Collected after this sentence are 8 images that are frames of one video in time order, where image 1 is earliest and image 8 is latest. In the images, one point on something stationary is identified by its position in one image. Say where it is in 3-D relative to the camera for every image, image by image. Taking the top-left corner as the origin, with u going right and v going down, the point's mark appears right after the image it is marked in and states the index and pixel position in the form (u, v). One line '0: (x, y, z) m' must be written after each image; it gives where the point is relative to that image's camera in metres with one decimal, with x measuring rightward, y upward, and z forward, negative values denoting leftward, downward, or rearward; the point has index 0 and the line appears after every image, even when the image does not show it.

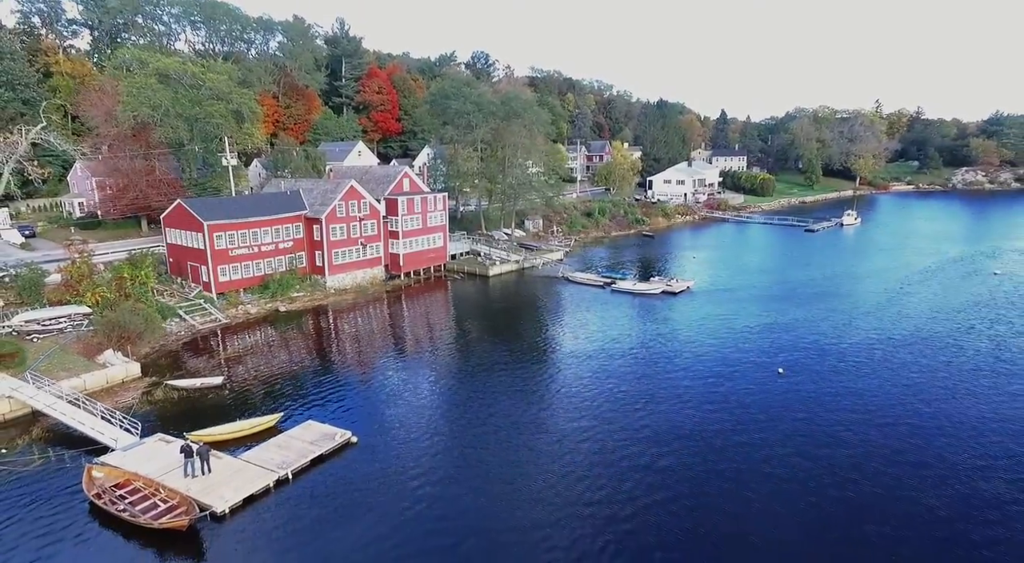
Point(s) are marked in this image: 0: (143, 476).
0: (-11.2, -5.9, +20.2) m
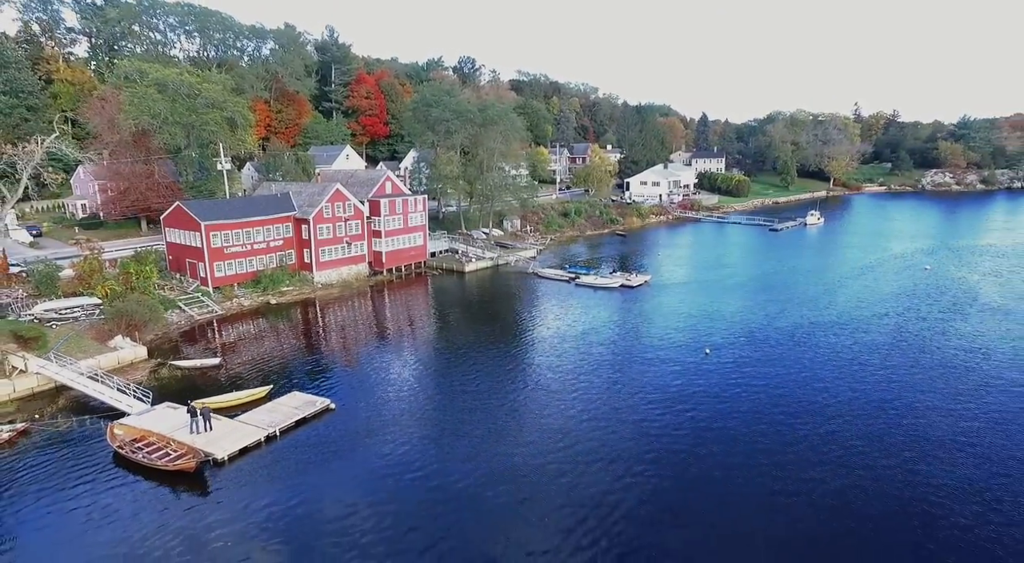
0: (-13.1, -5.5, +24.3) m
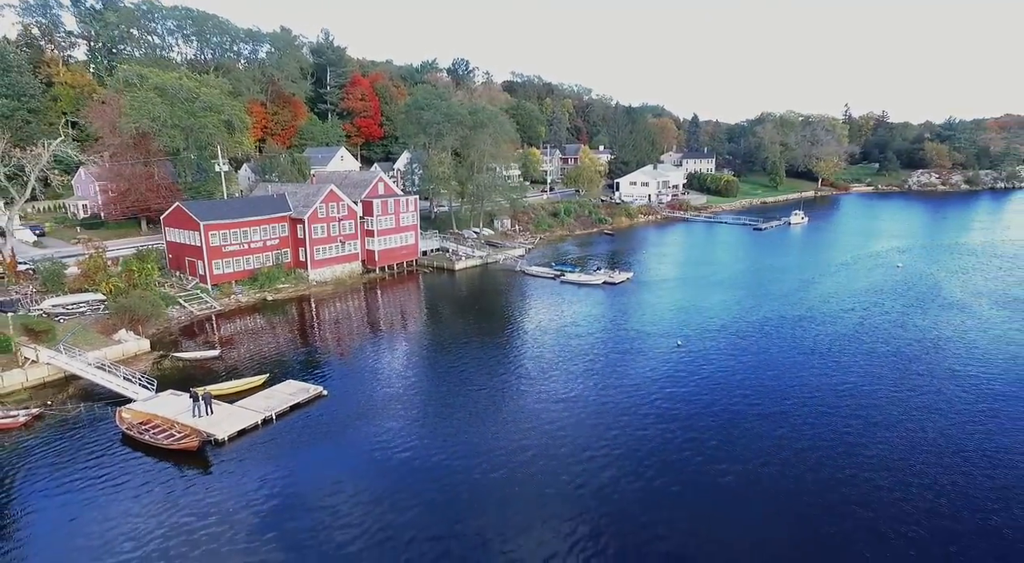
0: (-14.0, -5.3, +26.3) m
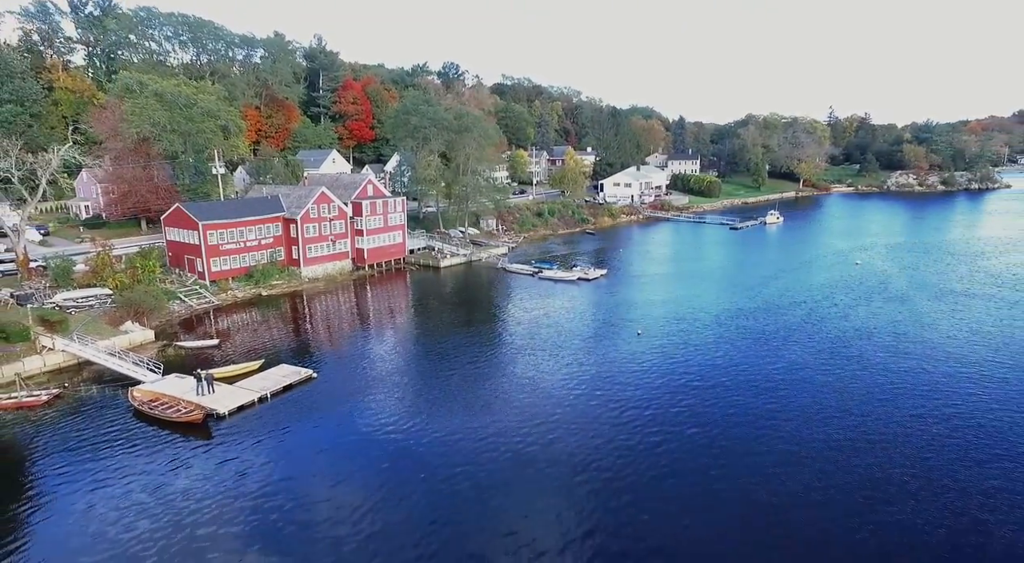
0: (-15.4, -5.1, +29.5) m
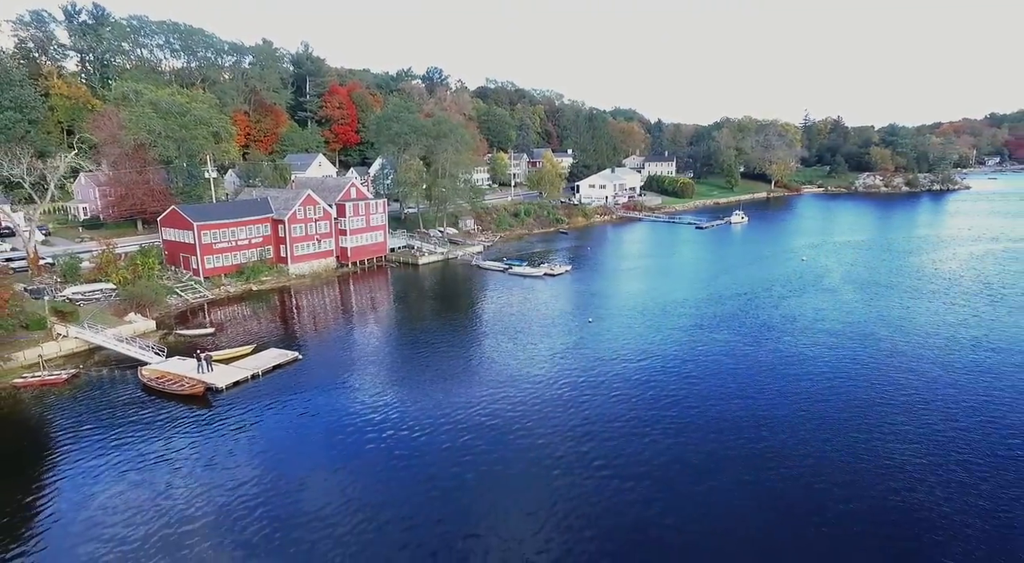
0: (-17.5, -4.7, +34.0) m
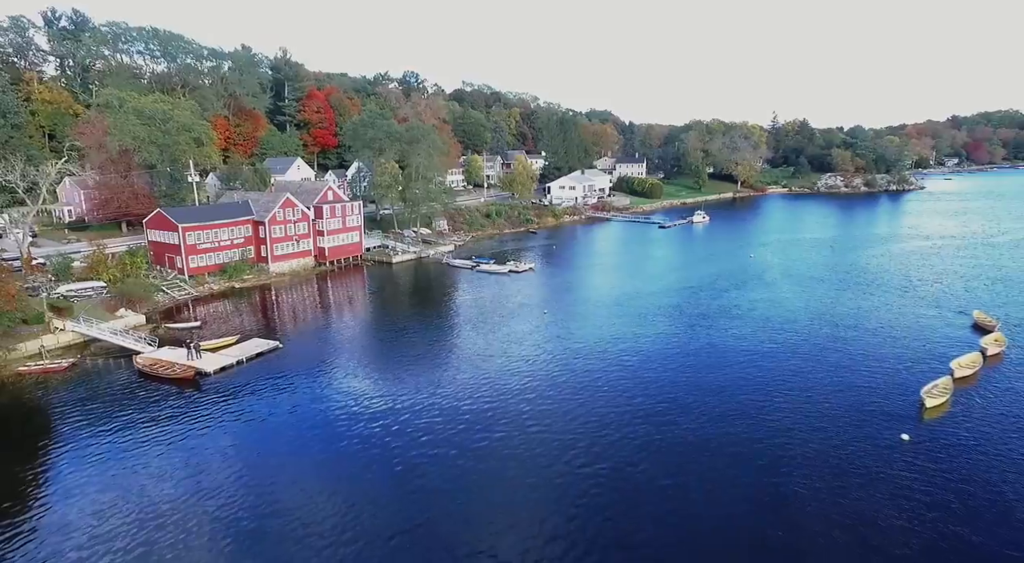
0: (-19.8, -4.5, +37.7) m
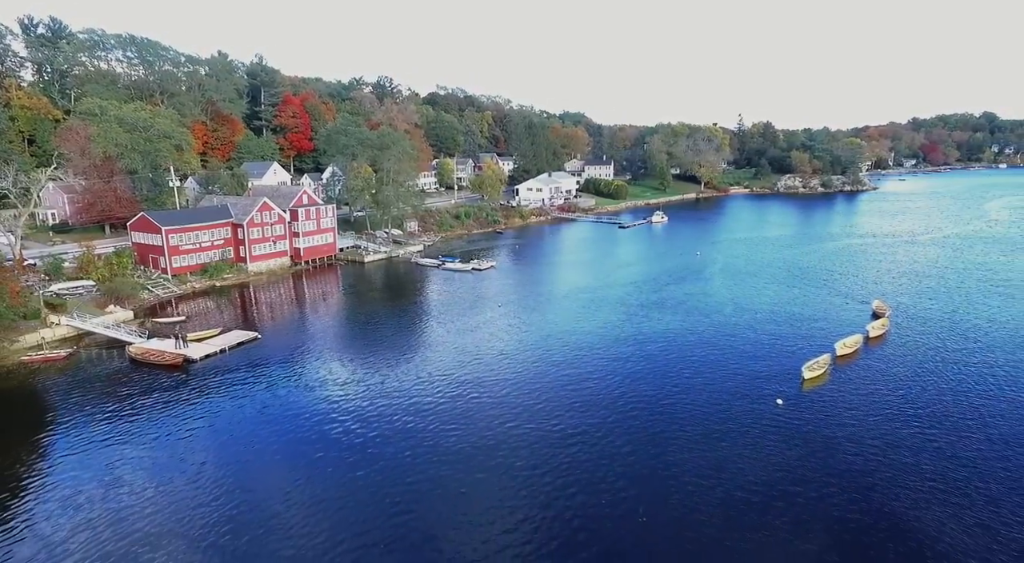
0: (-22.8, -4.4, +42.0) m
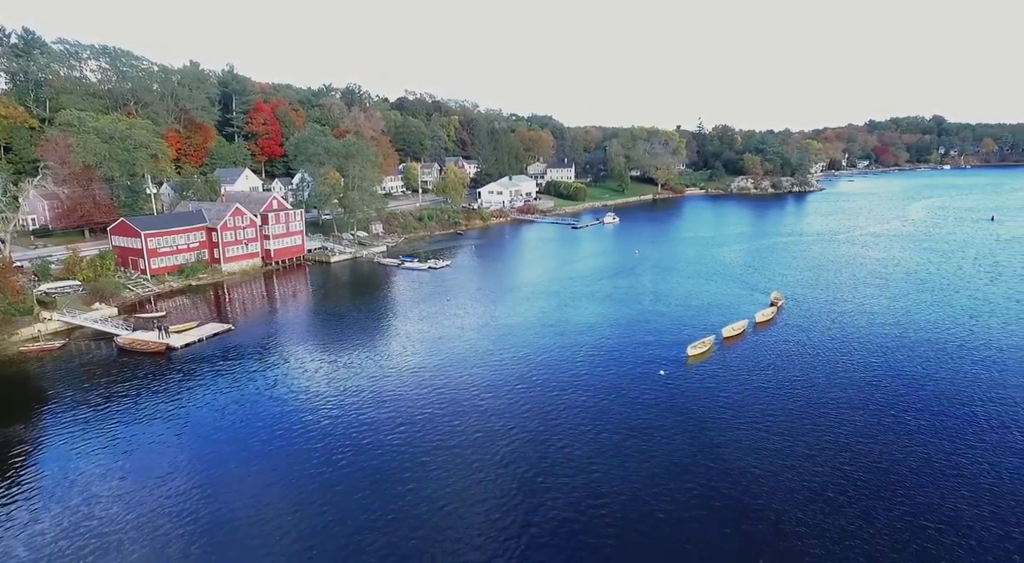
0: (-27.0, -4.3, +47.8) m
